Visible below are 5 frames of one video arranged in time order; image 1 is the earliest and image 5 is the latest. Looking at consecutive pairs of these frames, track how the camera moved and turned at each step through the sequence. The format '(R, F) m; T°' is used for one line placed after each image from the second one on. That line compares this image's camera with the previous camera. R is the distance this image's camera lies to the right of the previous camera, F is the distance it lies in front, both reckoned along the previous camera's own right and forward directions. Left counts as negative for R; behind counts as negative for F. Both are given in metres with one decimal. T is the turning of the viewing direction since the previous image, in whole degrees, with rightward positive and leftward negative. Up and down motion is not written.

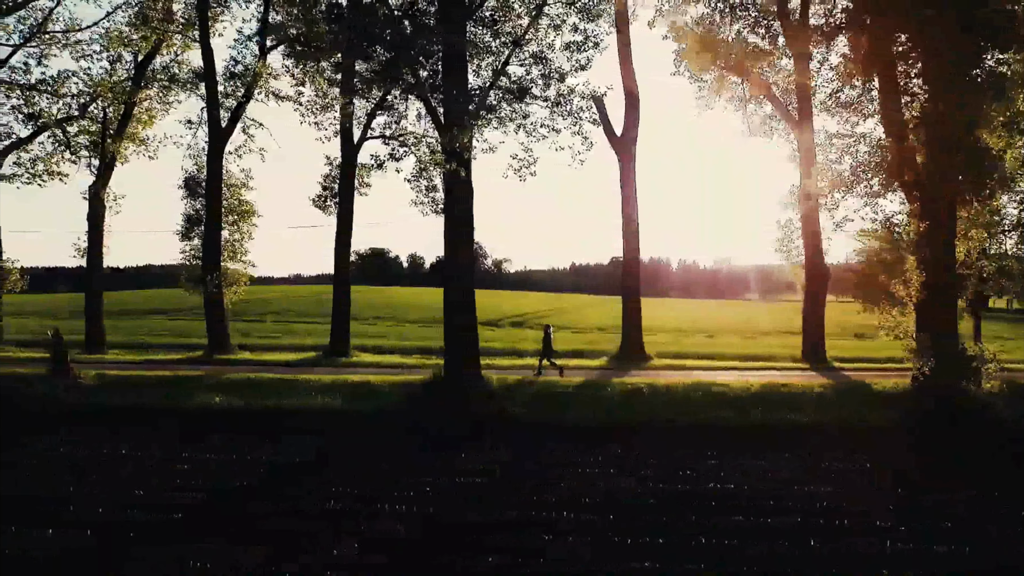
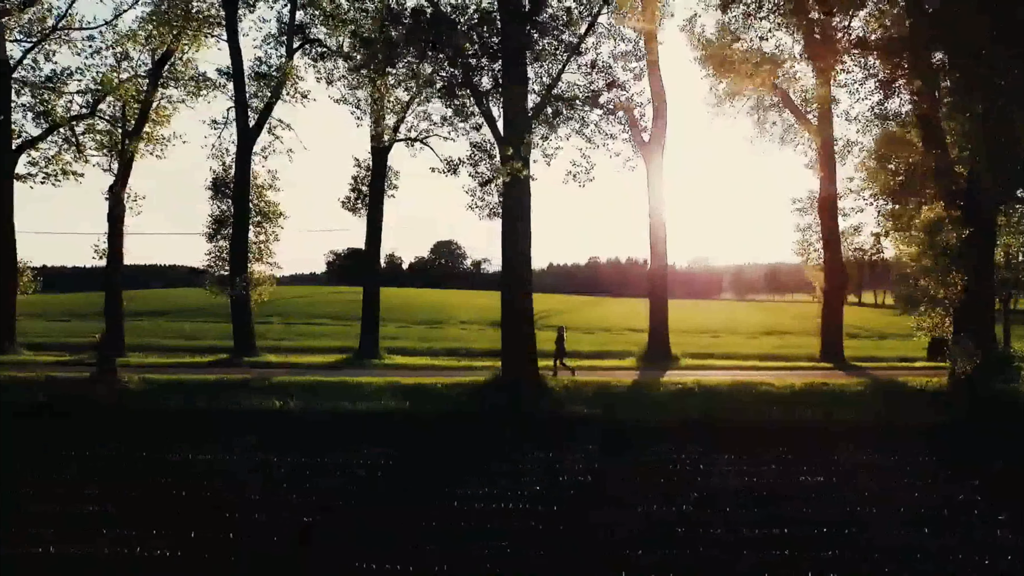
(-1.1, -0.1) m; +3°
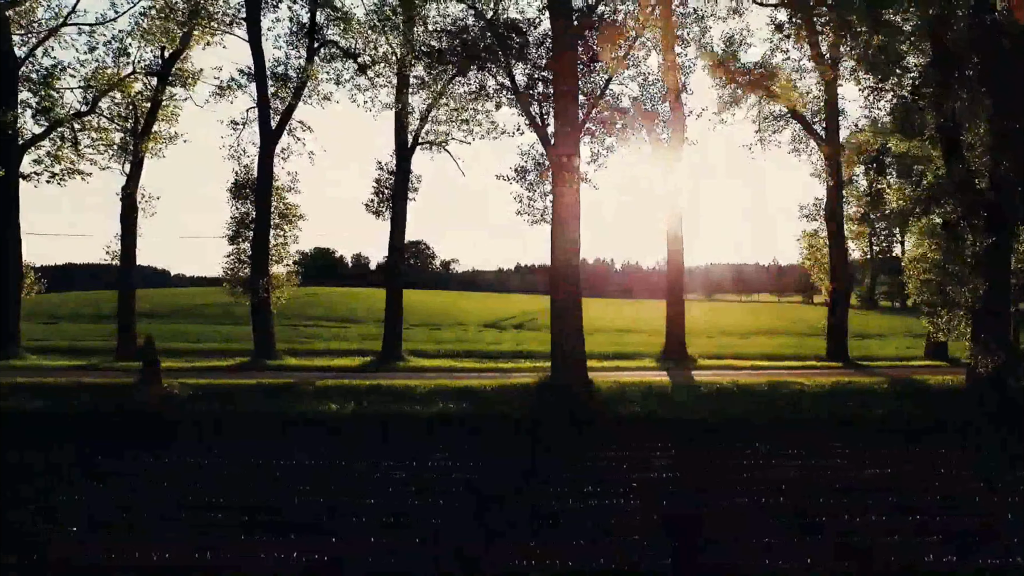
(-1.2, -0.2) m; +4°
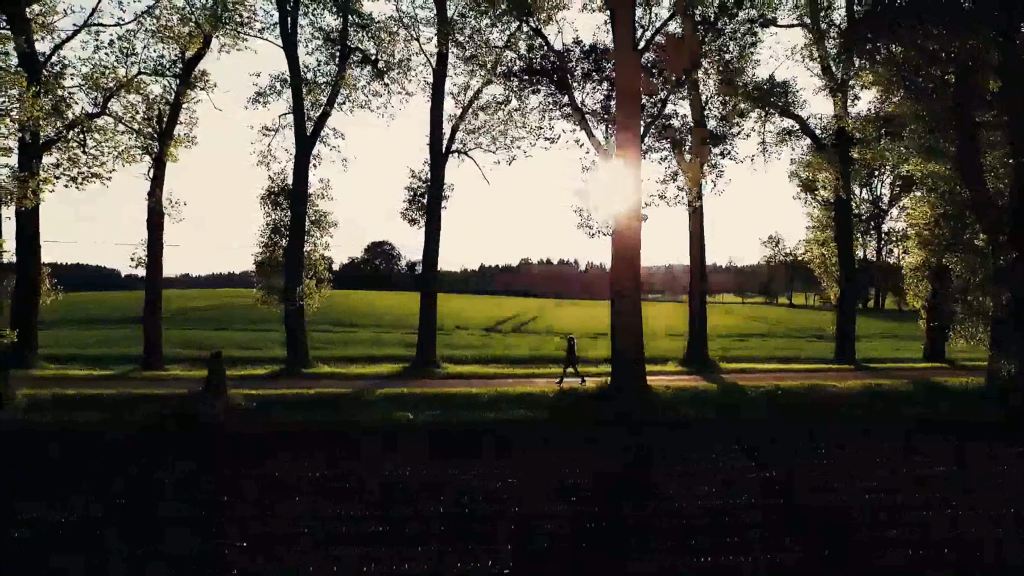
(-1.5, -0.2) m; +5°
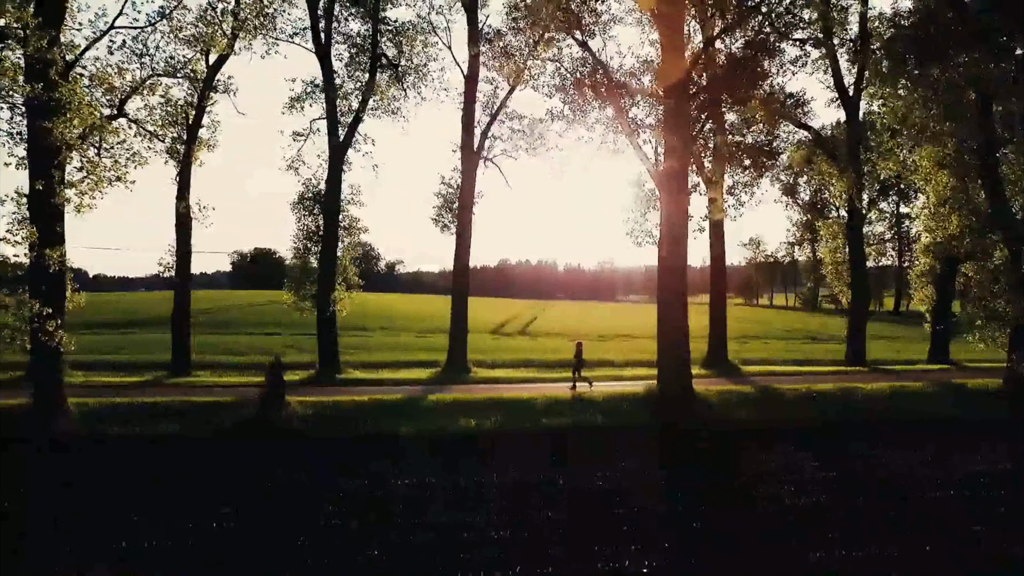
(-1.2, -0.1) m; +3°
